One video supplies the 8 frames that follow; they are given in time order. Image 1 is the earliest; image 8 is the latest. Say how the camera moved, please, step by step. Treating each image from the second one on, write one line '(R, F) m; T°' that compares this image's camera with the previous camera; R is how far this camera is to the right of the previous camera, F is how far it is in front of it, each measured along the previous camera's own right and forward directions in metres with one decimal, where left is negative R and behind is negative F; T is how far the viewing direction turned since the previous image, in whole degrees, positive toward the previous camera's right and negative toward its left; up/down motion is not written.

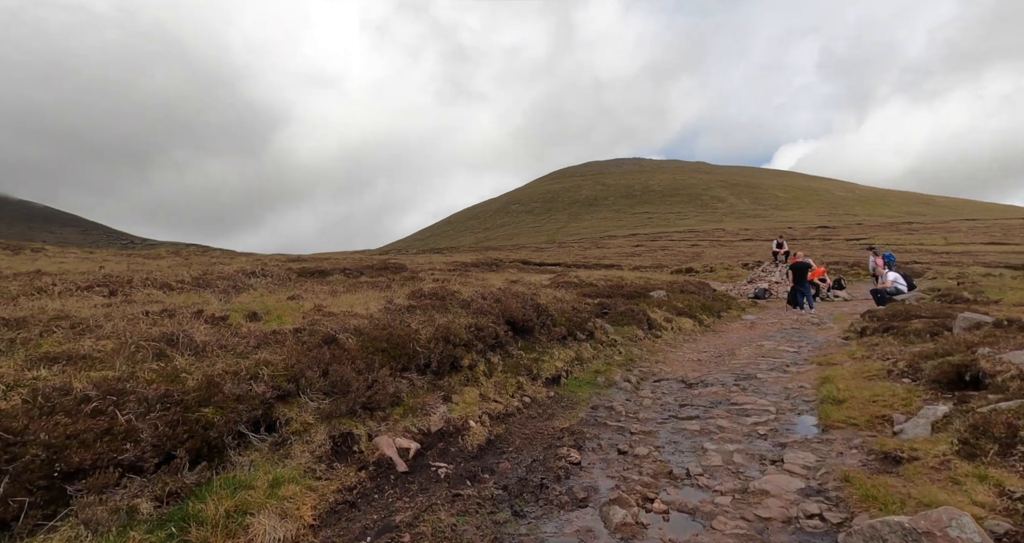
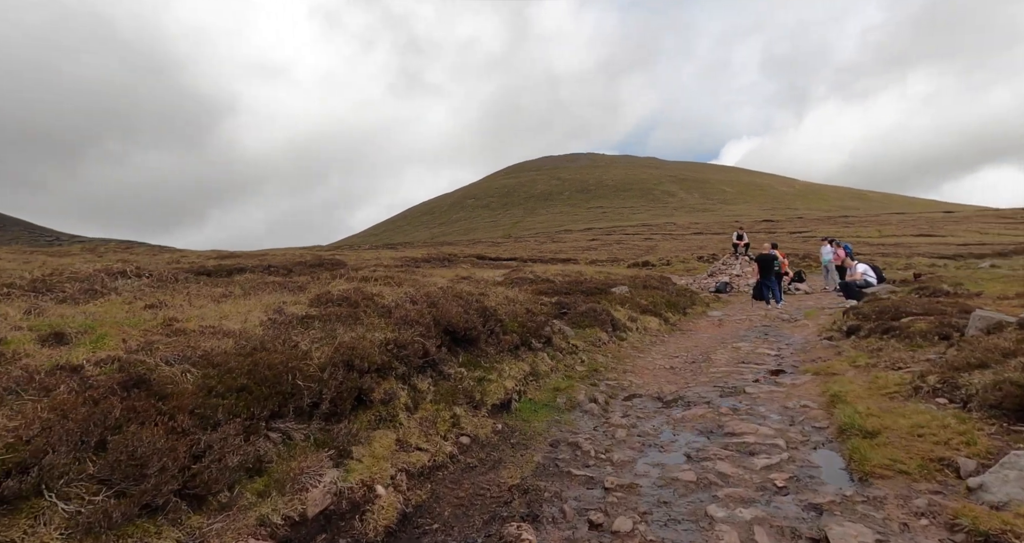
(+0.3, +2.6) m; +4°
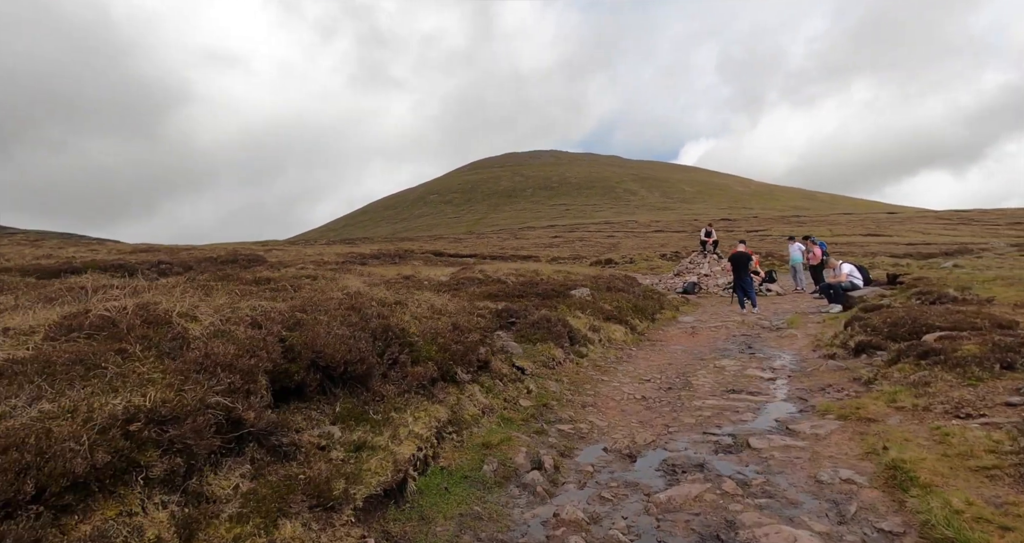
(+0.7, +3.5) m; +4°
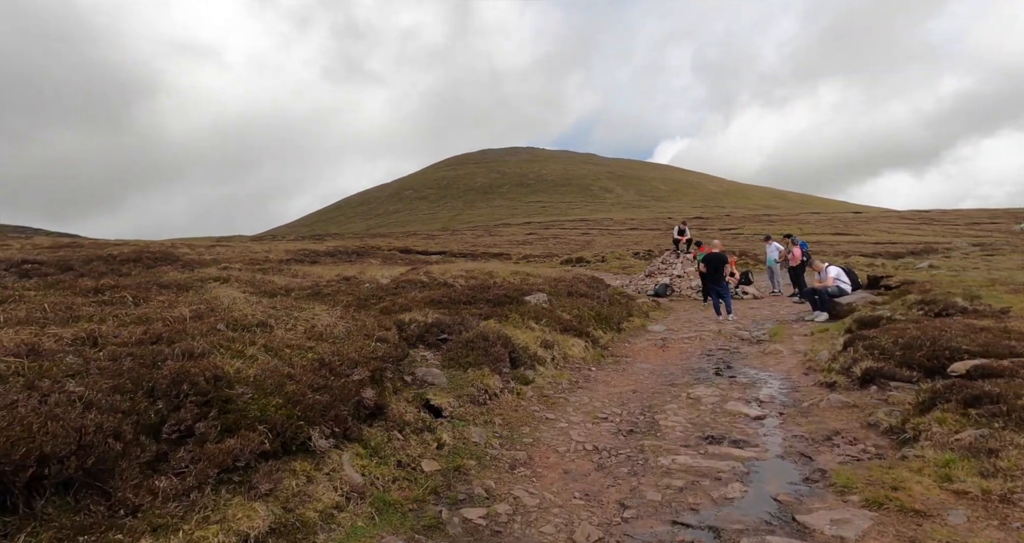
(+1.0, +3.0) m; +2°
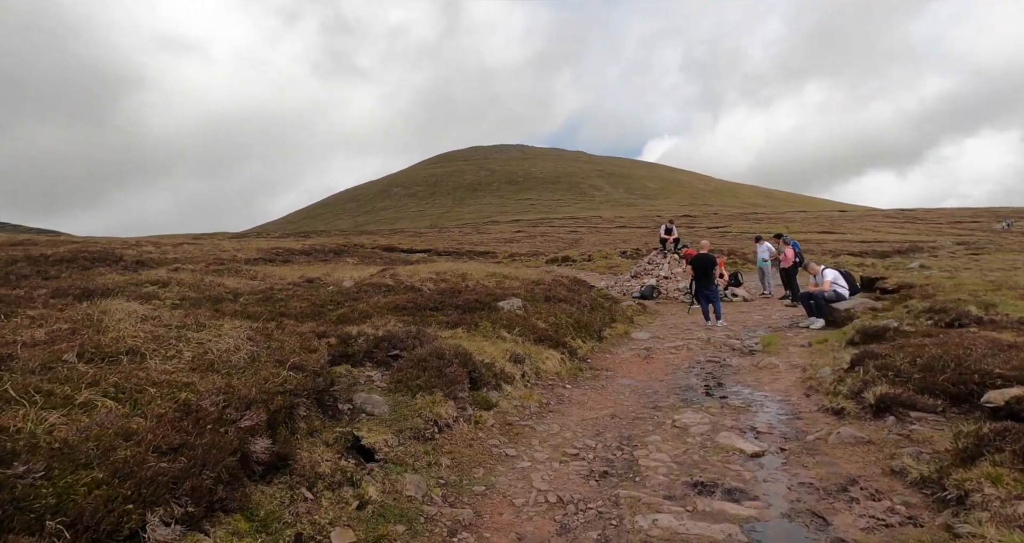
(+0.6, +1.7) m; +1°
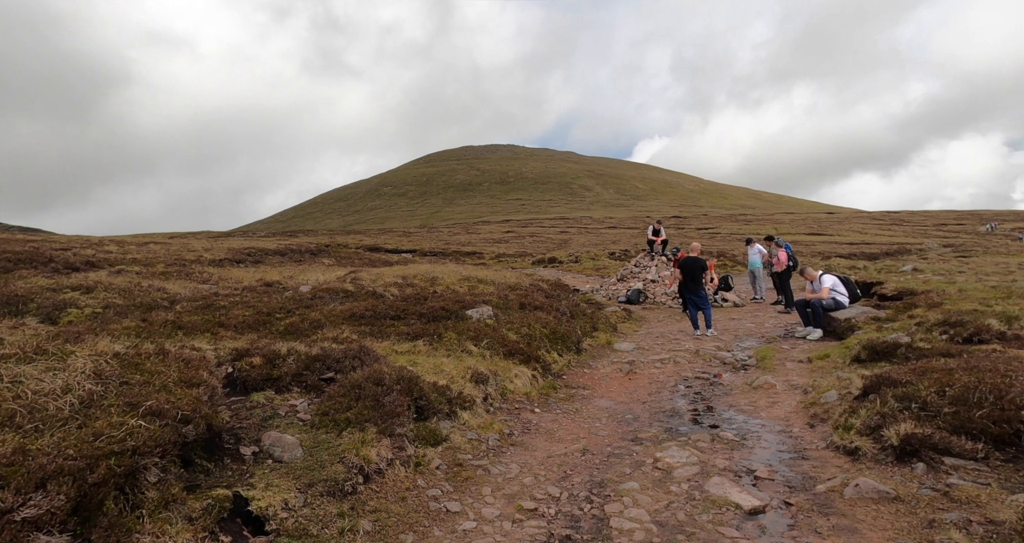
(+0.6, +1.7) m; +1°
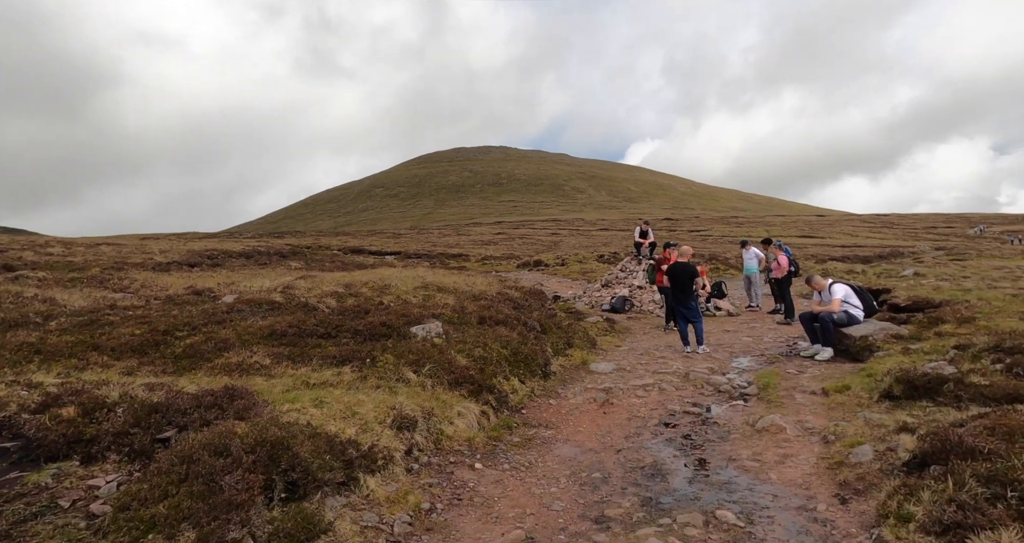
(+0.9, +2.8) m; +1°
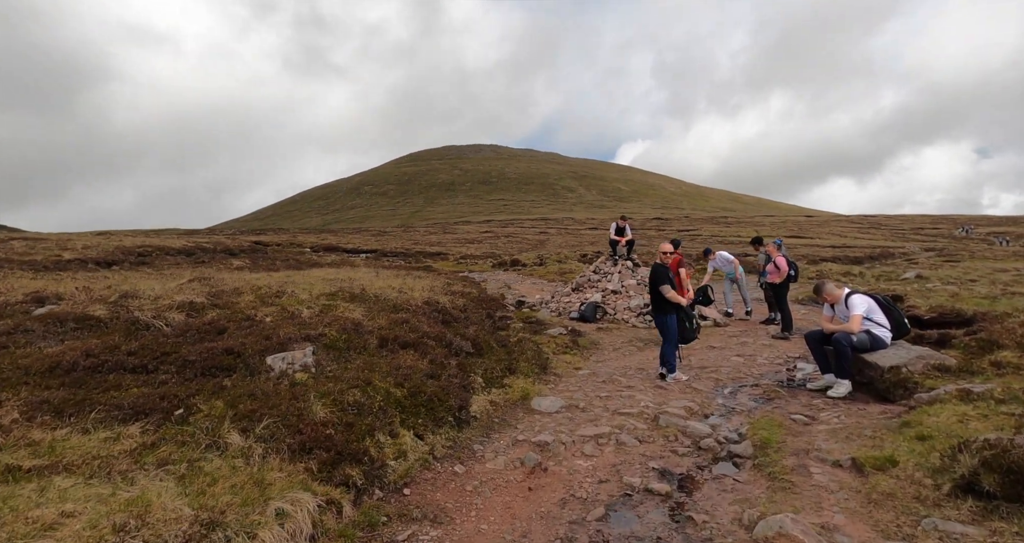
(+1.6, +4.1) m; +1°
